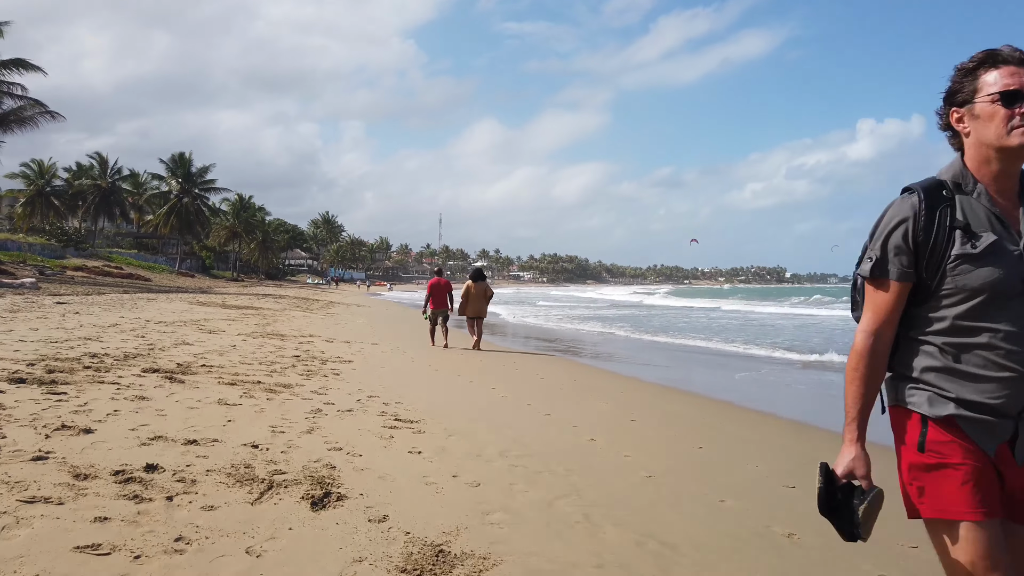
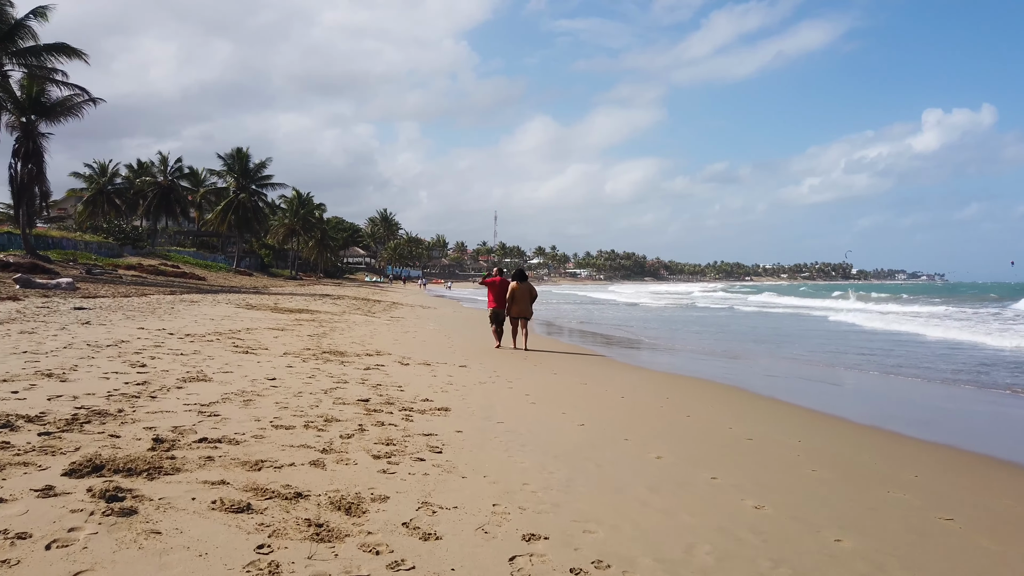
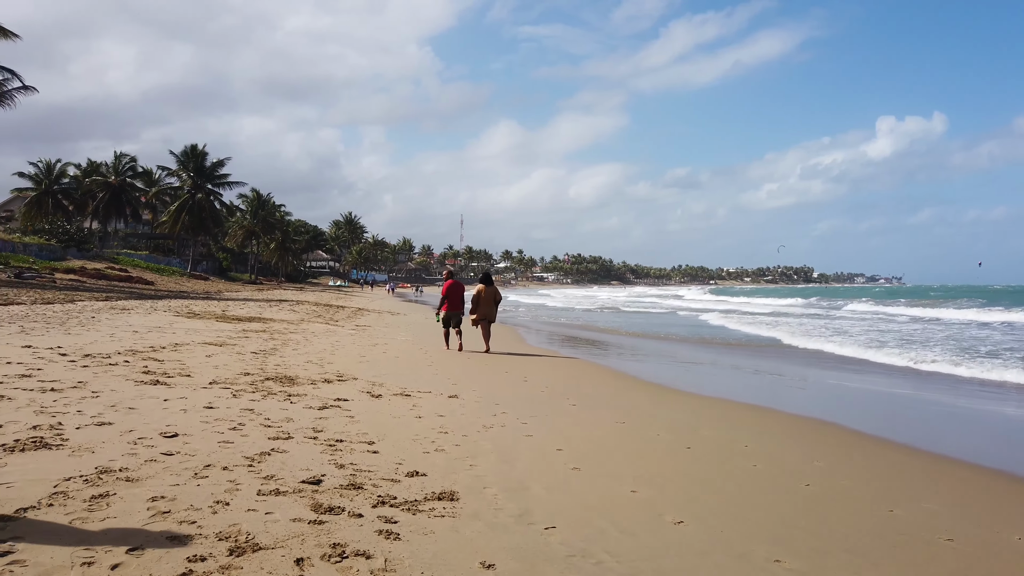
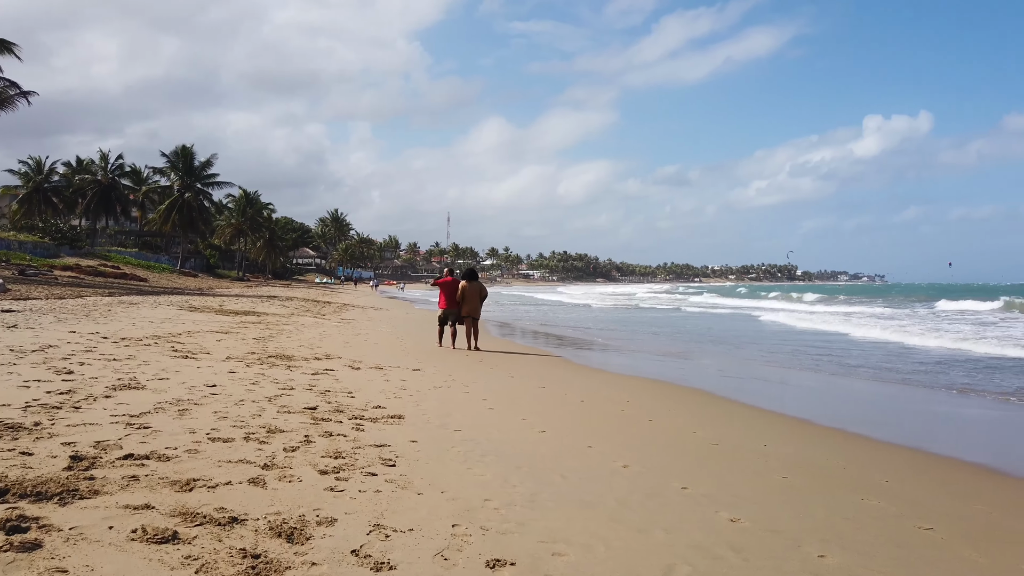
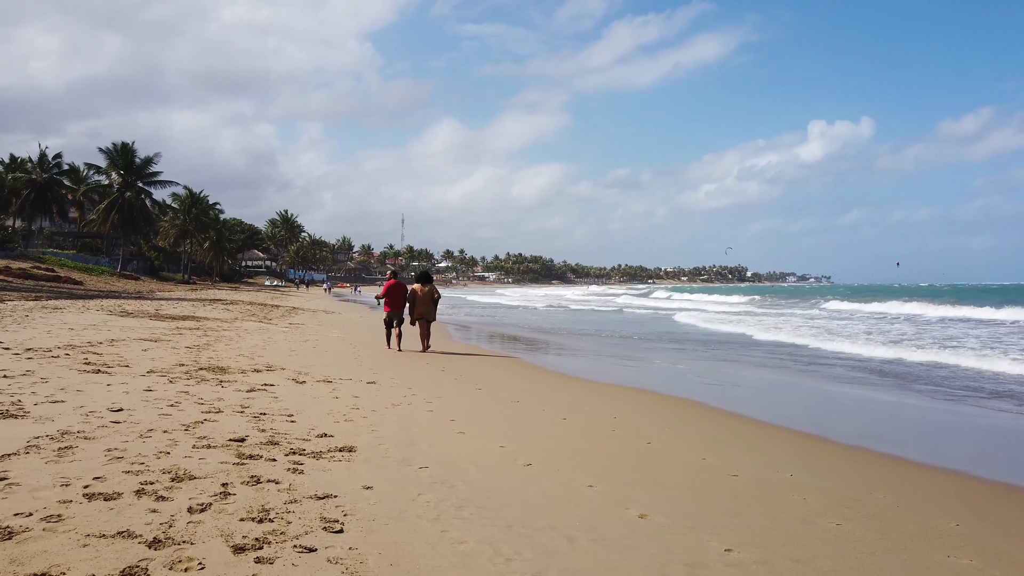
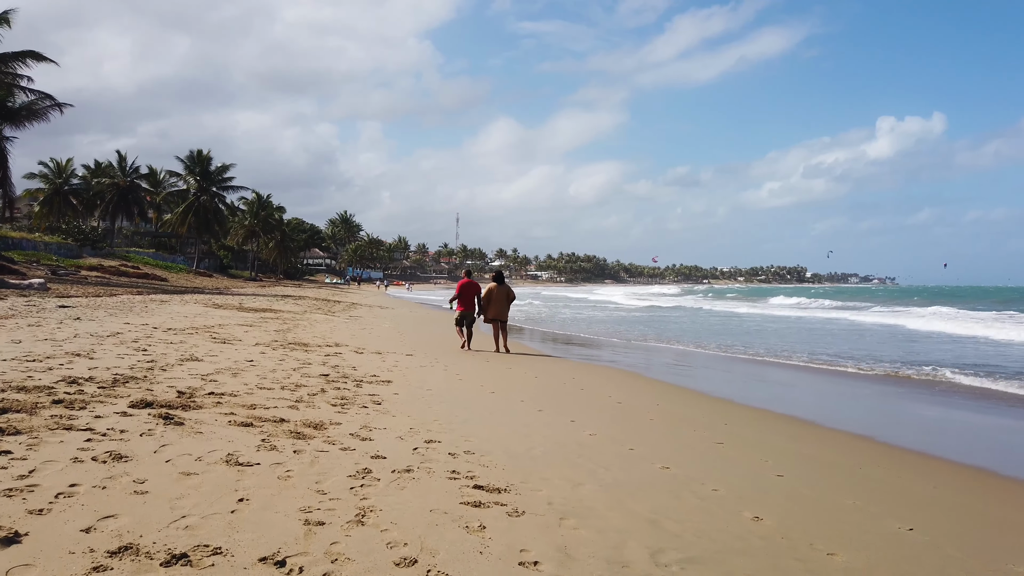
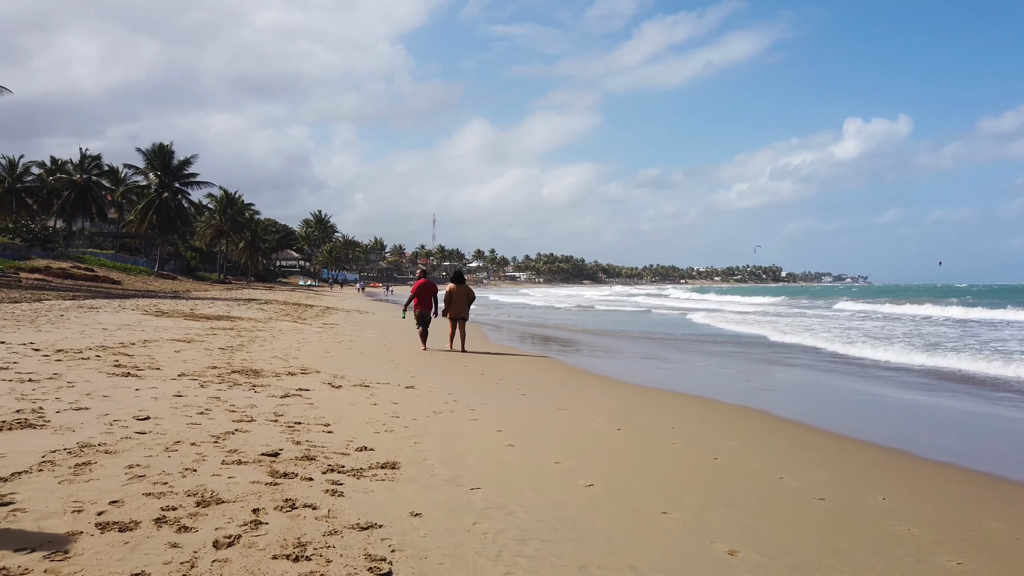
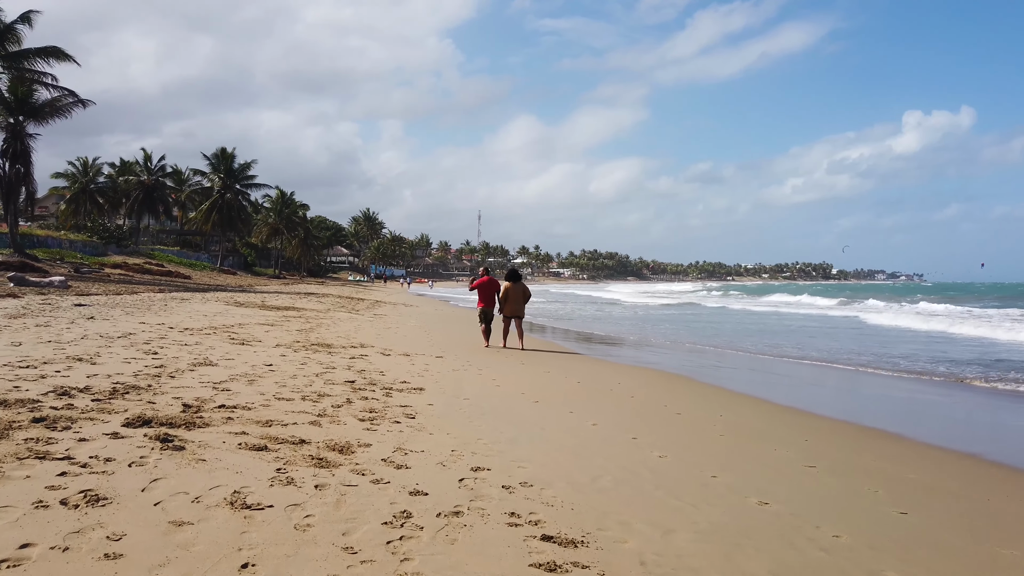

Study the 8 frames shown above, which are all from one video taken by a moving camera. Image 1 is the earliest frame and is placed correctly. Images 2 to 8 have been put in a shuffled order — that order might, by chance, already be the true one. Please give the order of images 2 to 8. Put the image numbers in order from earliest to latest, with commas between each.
6, 8, 2, 4, 5, 7, 3
